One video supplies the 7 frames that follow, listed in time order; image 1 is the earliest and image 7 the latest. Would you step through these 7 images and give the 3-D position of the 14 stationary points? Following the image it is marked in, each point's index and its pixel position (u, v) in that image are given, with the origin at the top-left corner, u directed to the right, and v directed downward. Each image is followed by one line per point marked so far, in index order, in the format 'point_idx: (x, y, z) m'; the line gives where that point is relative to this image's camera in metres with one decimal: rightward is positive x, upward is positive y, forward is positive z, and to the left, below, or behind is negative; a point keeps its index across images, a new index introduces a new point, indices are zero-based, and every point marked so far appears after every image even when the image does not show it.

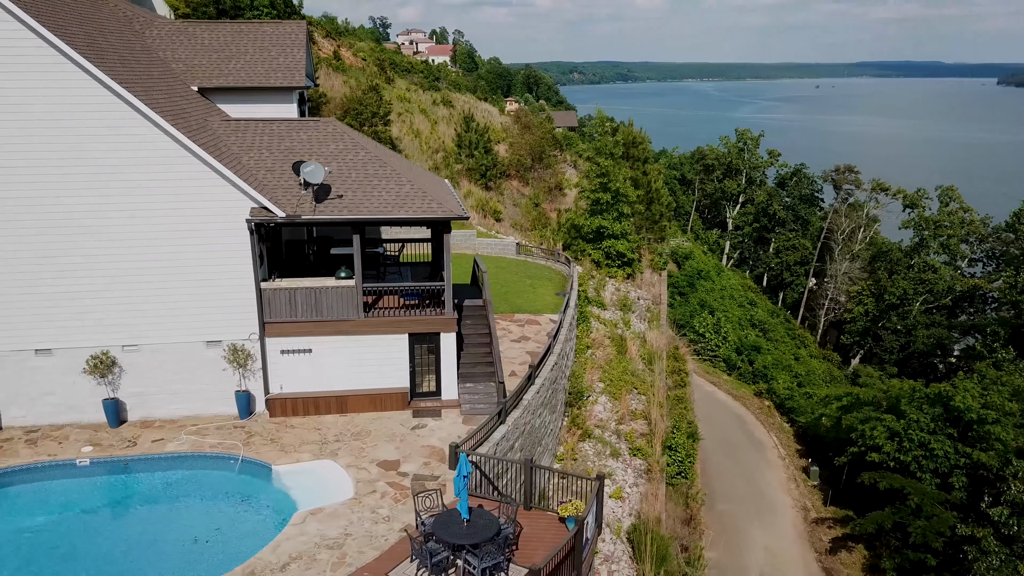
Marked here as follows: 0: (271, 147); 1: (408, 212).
0: (-6.6, +3.9, +17.5) m
1: (-2.6, +1.9, +16.1) m
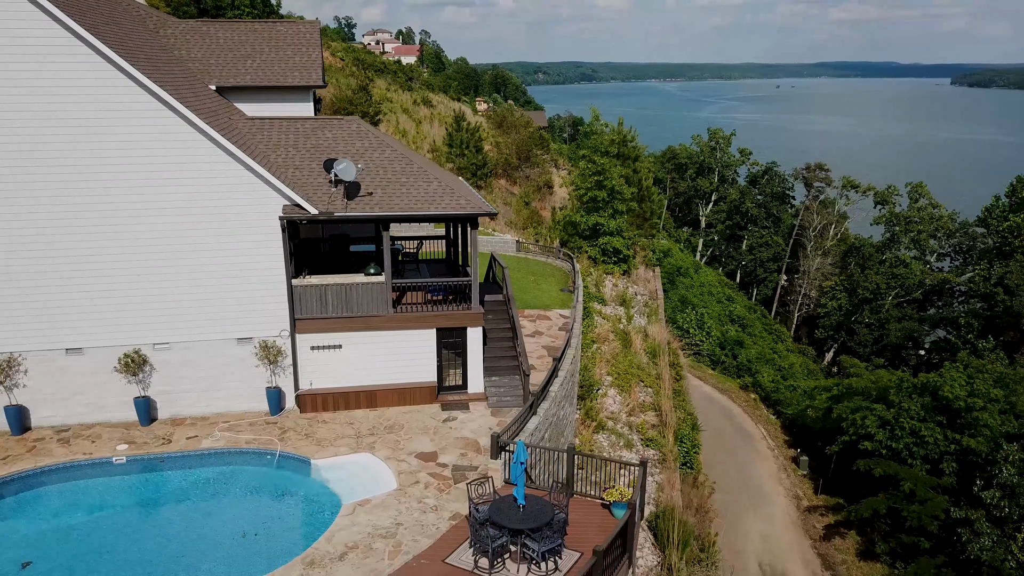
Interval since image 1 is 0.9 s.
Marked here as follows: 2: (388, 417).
0: (-5.9, +4.0, +17.6) m
1: (-1.9, +2.1, +16.3) m
2: (-3.3, -3.4, +16.6) m
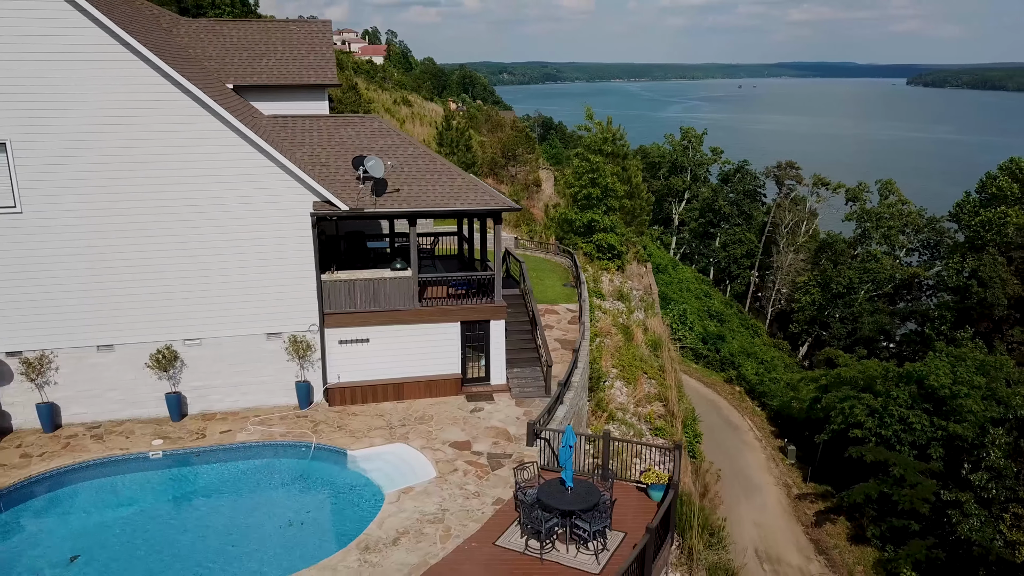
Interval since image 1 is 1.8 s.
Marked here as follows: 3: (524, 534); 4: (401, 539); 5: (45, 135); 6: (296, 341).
0: (-5.3, +4.1, +17.8) m
1: (-1.2, +2.2, +16.7) m
2: (-2.6, -3.2, +16.9) m
3: (+0.2, -4.6, +11.7) m
4: (-2.0, -4.7, +11.7) m
5: (-10.5, +3.4, +14.2) m
6: (-5.6, -1.4, +16.5) m
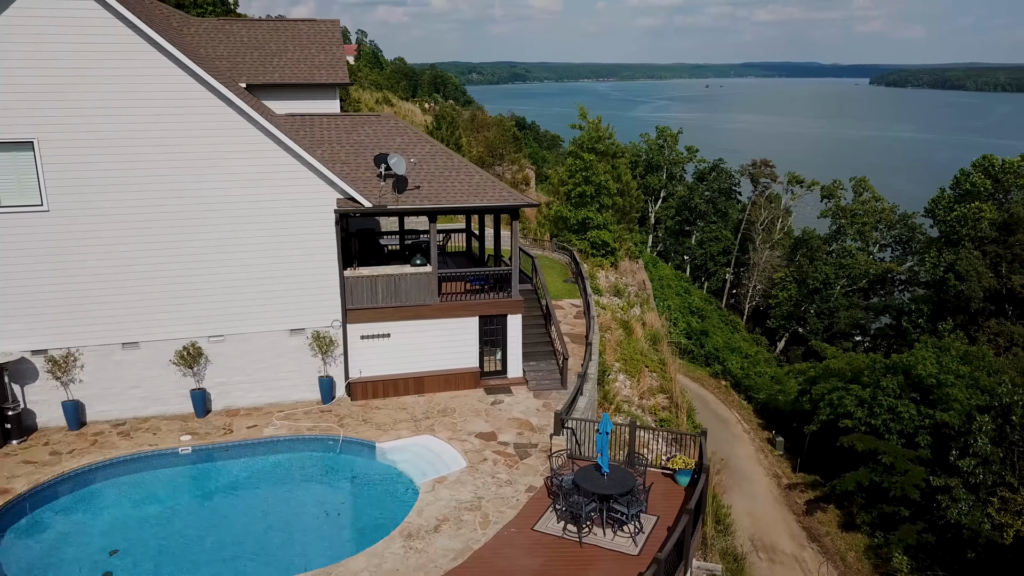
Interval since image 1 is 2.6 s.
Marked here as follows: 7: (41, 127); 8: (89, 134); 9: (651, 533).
0: (-4.9, +4.2, +17.9) m
1: (-0.7, +2.4, +17.0) m
2: (-2.0, -3.1, +17.2) m
3: (+0.9, -4.4, +12.1) m
4: (-1.3, -4.5, +12.0) m
5: (-9.9, +3.5, +14.3) m
6: (-5.1, -1.3, +16.7) m
7: (-10.4, +3.6, +14.0) m
8: (-9.6, +3.5, +14.4) m
9: (+2.6, -4.6, +11.8) m
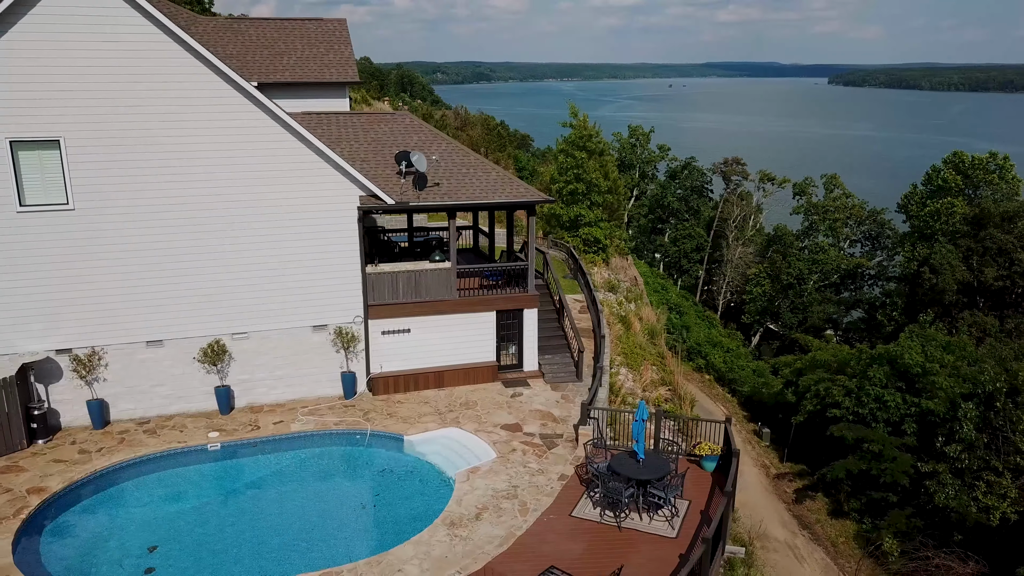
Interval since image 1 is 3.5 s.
0: (-4.4, +4.3, +18.0) m
1: (-0.2, +2.5, +17.2) m
2: (-1.5, -3.0, +17.4) m
3: (+1.7, -4.3, +12.5) m
4: (-0.6, -4.4, +12.3) m
5: (-9.3, +3.5, +14.2) m
6: (-4.5, -1.2, +16.8) m
7: (-9.8, +3.6, +14.0) m
8: (-9.0, +3.5, +14.3) m
9: (+3.3, -4.4, +12.2) m
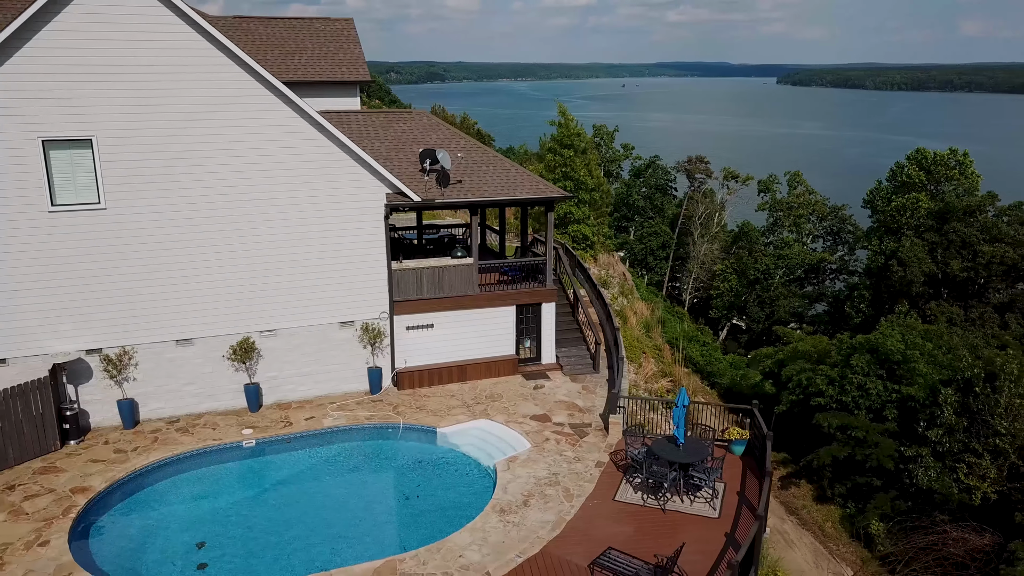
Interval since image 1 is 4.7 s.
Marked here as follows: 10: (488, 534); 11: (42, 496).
0: (-3.9, +4.4, +18.2) m
1: (+0.3, +2.7, +17.6) m
2: (-0.8, -2.8, +17.7) m
3: (+2.6, -4.1, +12.9) m
4: (+0.3, -4.3, +12.6) m
5: (-8.6, +3.6, +14.1) m
6: (-3.9, -1.1, +17.0) m
7: (-9.1, +3.6, +13.9) m
8: (-8.3, +3.6, +14.3) m
9: (+4.3, -4.2, +12.7) m
10: (-0.5, -4.5, +11.6) m
11: (-9.3, -4.1, +12.5) m
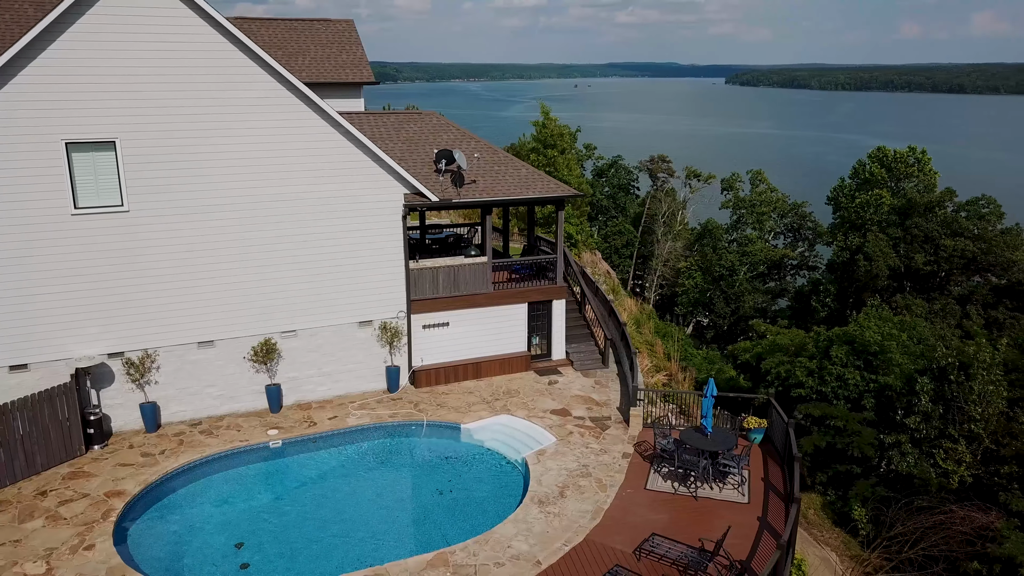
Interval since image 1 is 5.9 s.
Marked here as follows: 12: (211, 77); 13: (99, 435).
0: (-3.6, +4.4, +18.3) m
1: (+0.7, +2.7, +17.9) m
2: (-0.4, -2.8, +18.0) m
3: (+3.3, -4.0, +13.4) m
4: (+1.1, -4.2, +13.0) m
5: (-8.0, +3.5, +14.0) m
6: (-3.4, -1.1, +17.1) m
7: (-8.5, +3.6, +13.7) m
8: (-7.8, +3.5, +14.1) m
9: (+5.0, -4.1, +13.3) m
10: (+0.3, -4.5, +11.9) m
11: (-8.5, -4.2, +12.3) m
12: (-7.0, +4.9, +14.2) m
13: (-9.3, -3.3, +14.2) m
